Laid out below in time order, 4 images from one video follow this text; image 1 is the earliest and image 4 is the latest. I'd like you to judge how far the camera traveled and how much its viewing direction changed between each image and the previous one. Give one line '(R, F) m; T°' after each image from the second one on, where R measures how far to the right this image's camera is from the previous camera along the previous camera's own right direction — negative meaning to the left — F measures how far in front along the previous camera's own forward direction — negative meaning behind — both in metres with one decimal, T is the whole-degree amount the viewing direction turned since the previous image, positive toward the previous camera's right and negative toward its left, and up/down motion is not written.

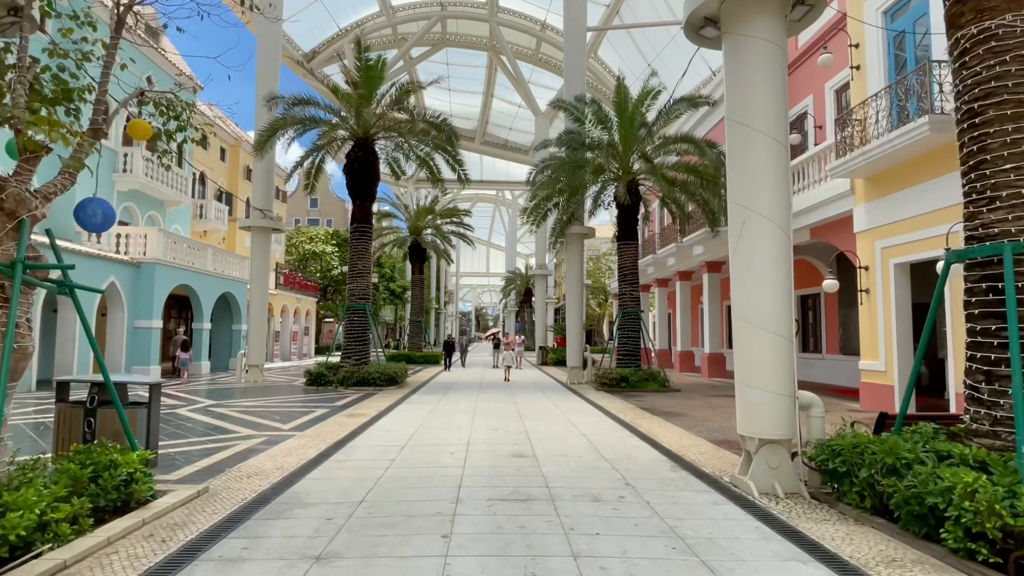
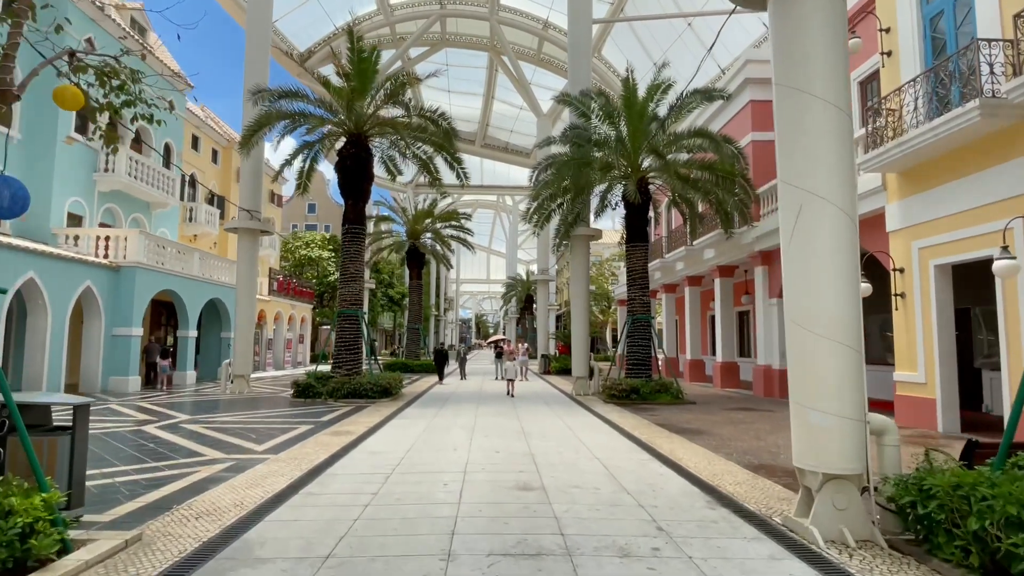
(0.0, +1.0) m; 0°
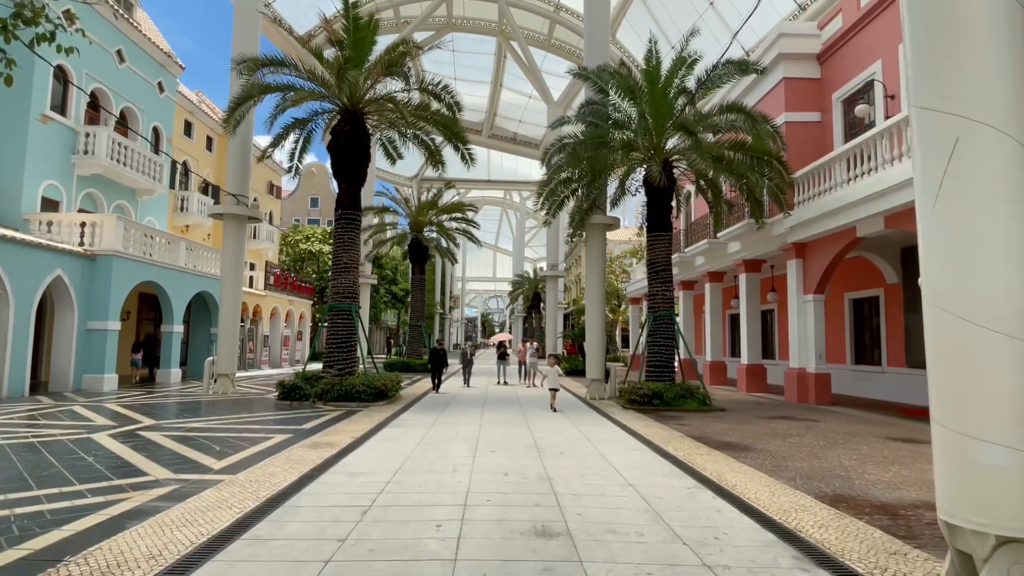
(-0.1, +1.5) m; -1°
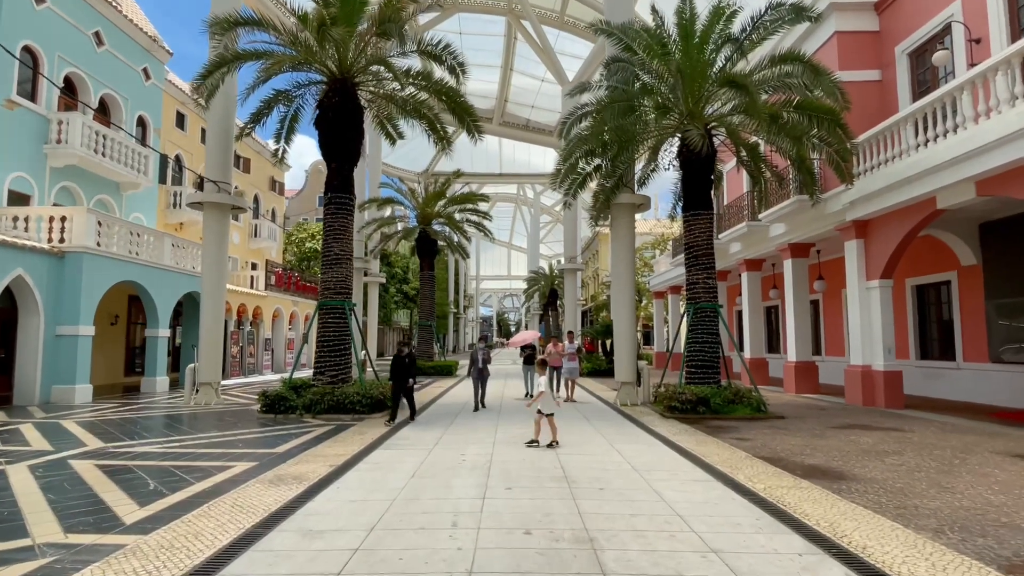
(0.0, +1.9) m; -2°
